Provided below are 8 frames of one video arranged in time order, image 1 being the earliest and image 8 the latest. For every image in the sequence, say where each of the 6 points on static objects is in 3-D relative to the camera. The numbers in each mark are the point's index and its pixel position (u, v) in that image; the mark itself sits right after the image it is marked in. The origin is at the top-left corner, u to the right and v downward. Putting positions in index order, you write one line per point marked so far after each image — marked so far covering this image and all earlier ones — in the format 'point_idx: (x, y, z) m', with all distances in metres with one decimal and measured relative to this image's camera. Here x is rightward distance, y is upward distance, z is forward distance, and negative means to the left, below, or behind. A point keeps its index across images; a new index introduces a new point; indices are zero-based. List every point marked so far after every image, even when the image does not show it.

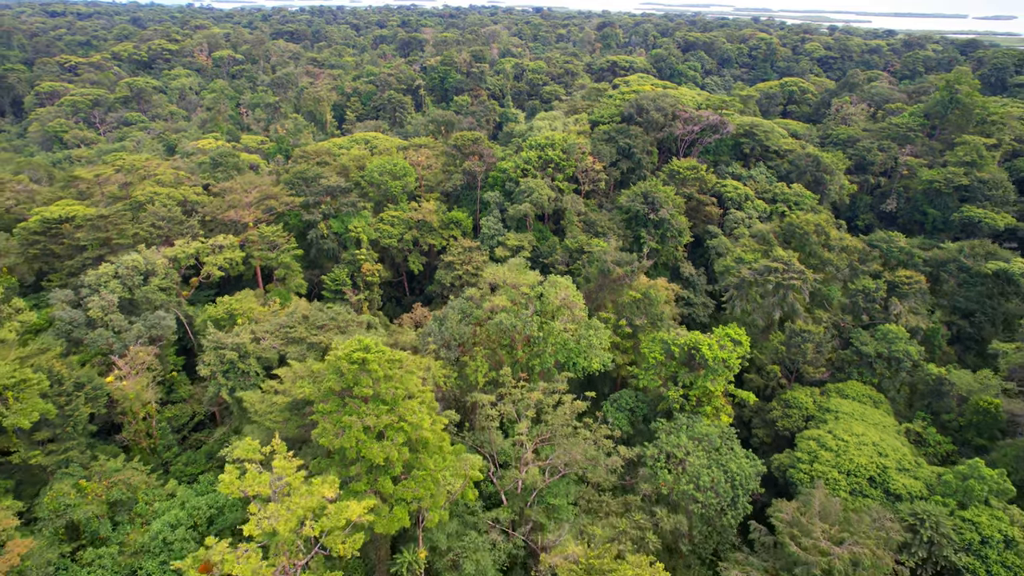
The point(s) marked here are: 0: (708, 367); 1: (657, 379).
0: (+5.0, -2.0, +16.7) m
1: (+3.8, -2.4, +17.2) m
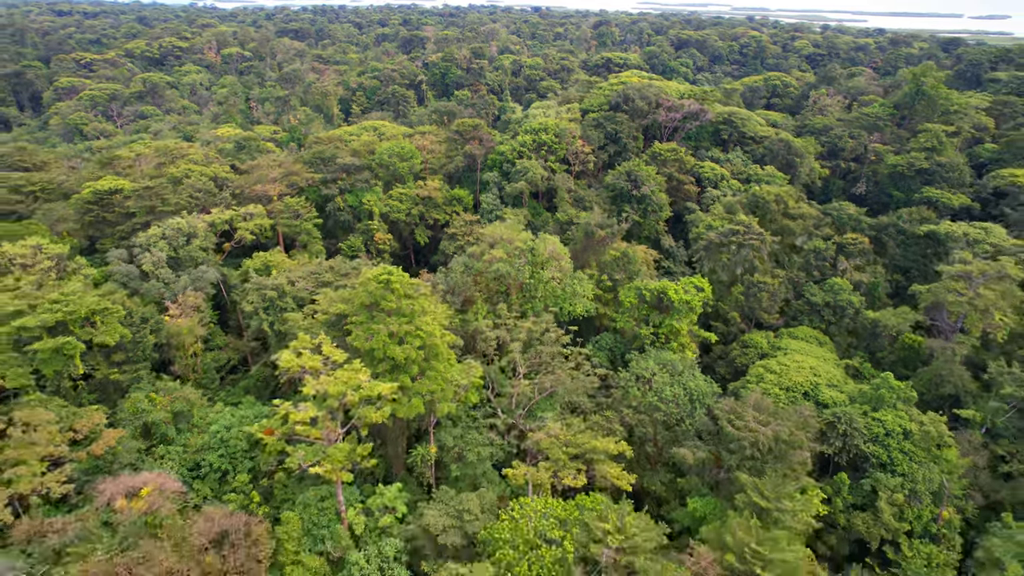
0: (+4.9, -0.6, +19.7) m
1: (+3.6, -1.0, +20.2) m
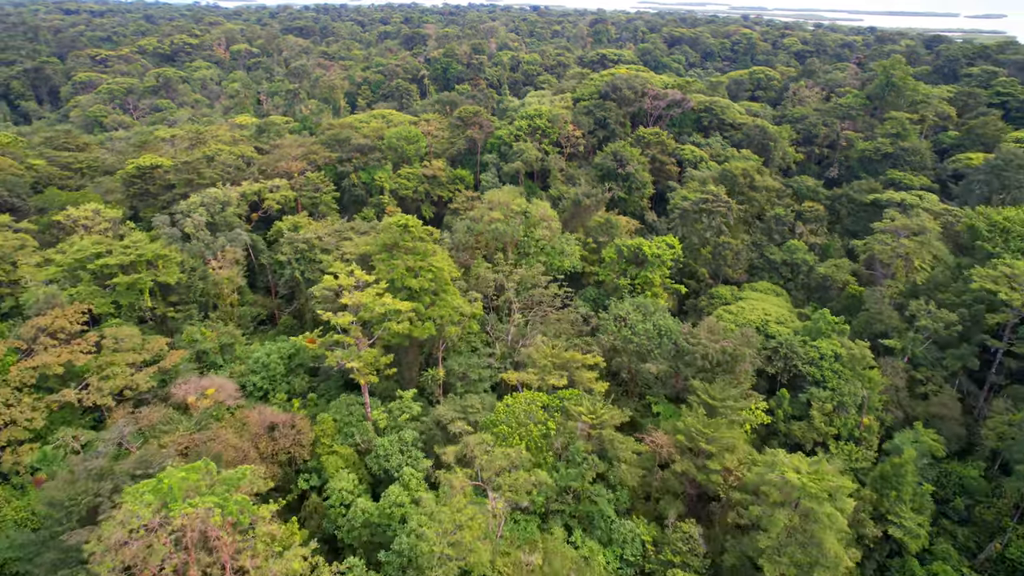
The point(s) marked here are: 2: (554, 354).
0: (+4.7, +0.9, +22.8) m
1: (+3.5, +0.5, +23.3) m
2: (+1.1, -1.7, +17.5) m
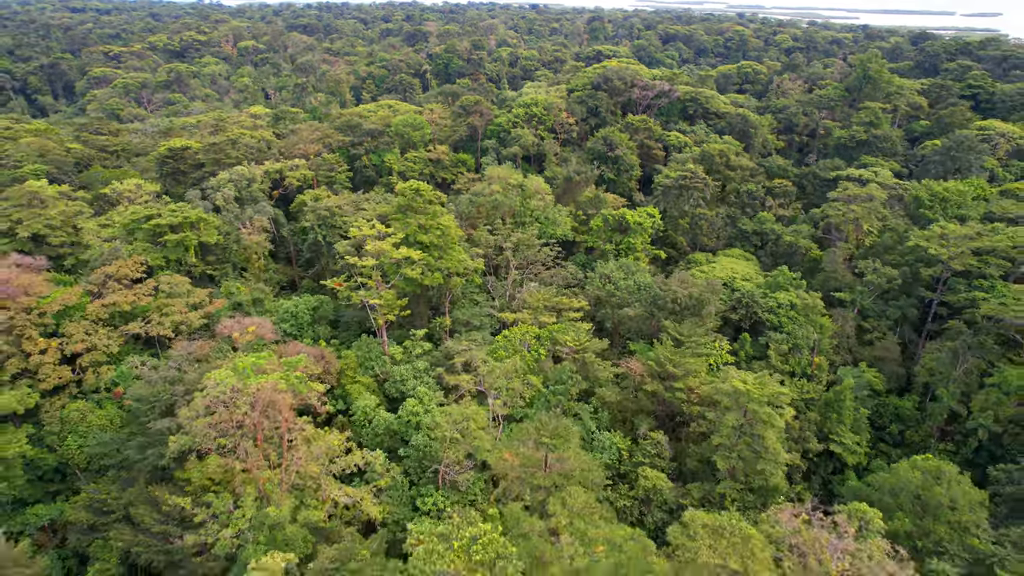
0: (+4.6, +2.3, +25.7) m
1: (+3.4, +1.9, +26.1) m
2: (+1.0, -0.4, +20.3) m
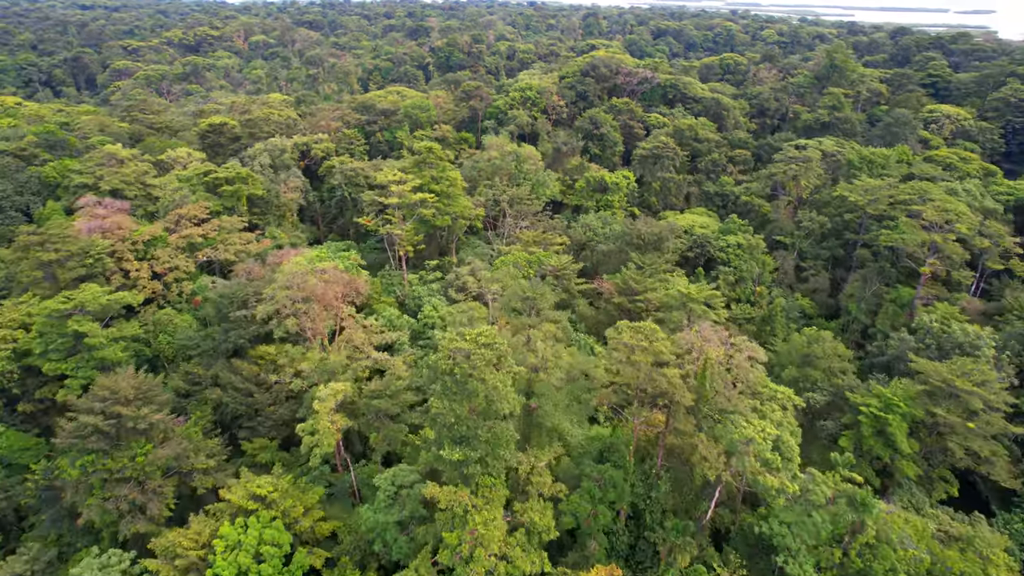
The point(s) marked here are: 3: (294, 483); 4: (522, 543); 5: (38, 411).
0: (+4.5, +4.5, +30.2) m
1: (+3.2, +4.1, +30.7) m
2: (+0.8, +1.8, +24.9) m
3: (-5.2, -4.6, +15.8) m
4: (+0.2, -4.6, +12.0) m
5: (-13.0, -3.4, +18.4) m
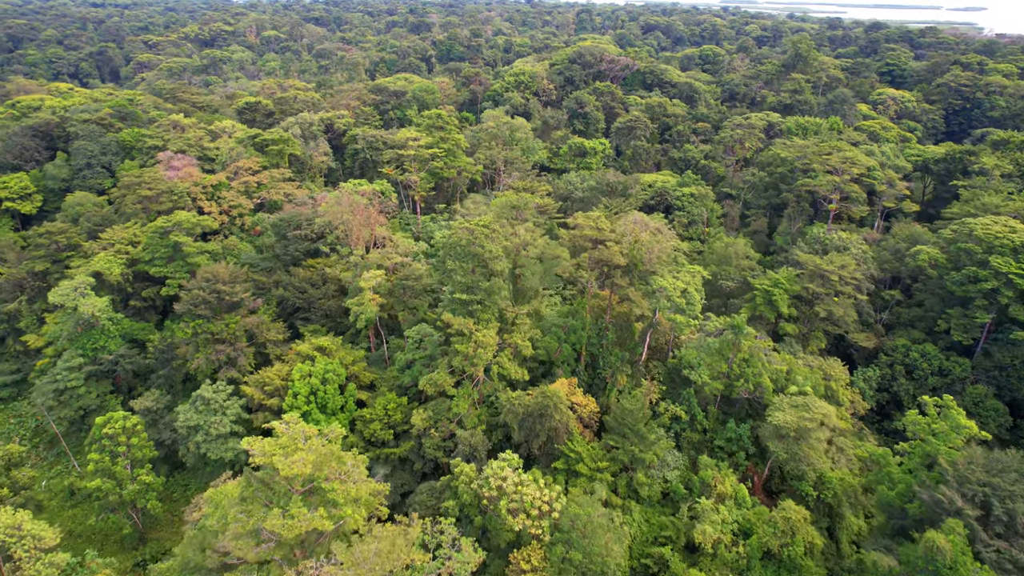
0: (+4.1, +7.3, +35.9) m
1: (+2.9, +6.9, +36.4) m
2: (+0.5, +4.6, +30.6) m
3: (-5.4, -1.9, +21.5) m
4: (-0.1, -1.9, +17.7) m
5: (-13.3, -0.7, +24.1) m
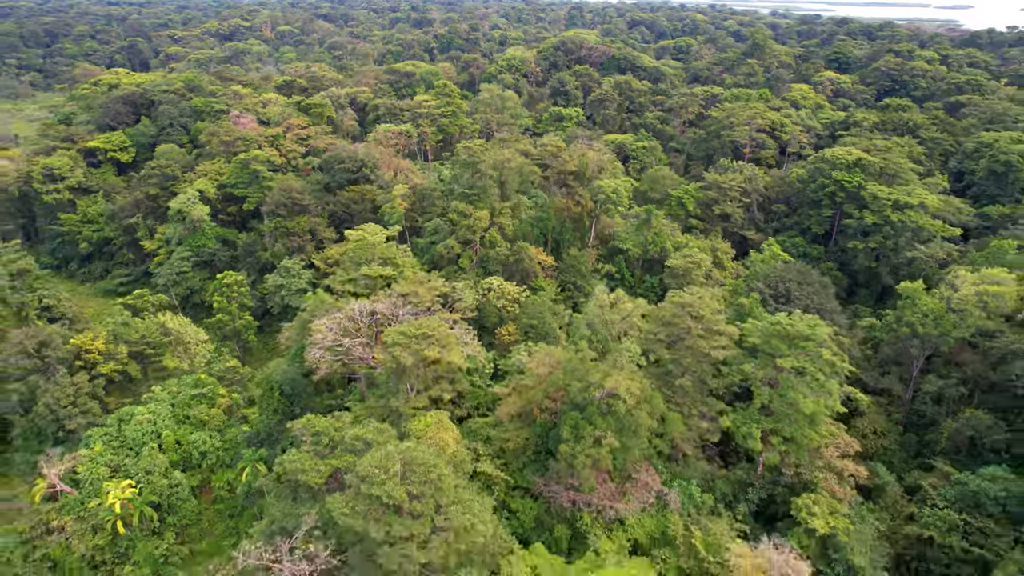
0: (+3.6, +11.3, +44.4) m
1: (+2.4, +10.9, +44.9) m
2: (0.0, +8.6, +39.1) m
3: (-6.0, +2.1, +30.0) m
4: (-0.6, +2.1, +26.2) m
5: (-13.8, +3.3, +32.6) m
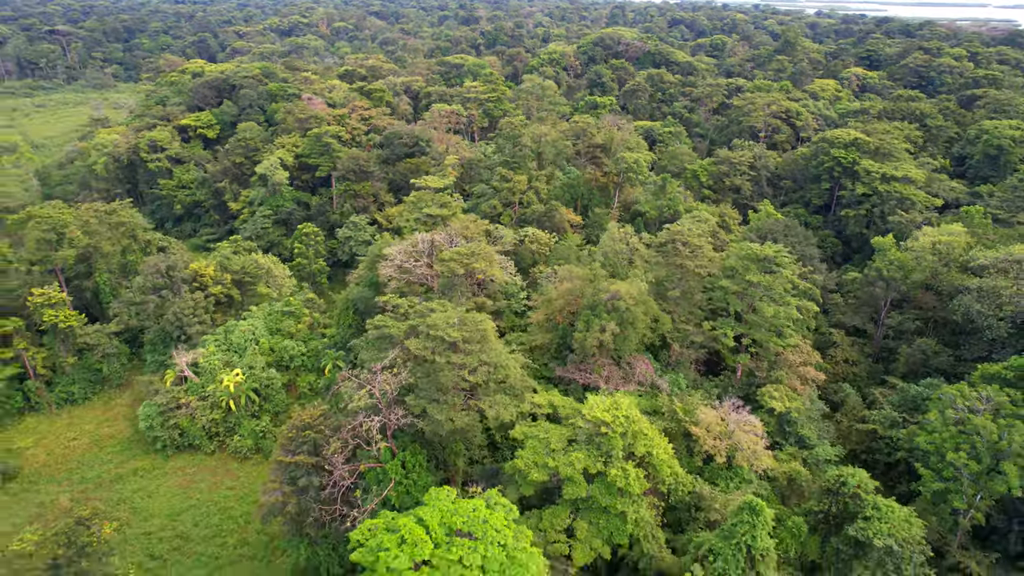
0: (+6.4, +13.3, +48.6) m
1: (+5.2, +12.9, +49.1) m
2: (+2.4, +10.7, +43.5) m
3: (-4.2, +4.3, +34.7) m
4: (+1.0, +4.2, +30.7) m
5: (-11.9, +5.7, +37.8) m
